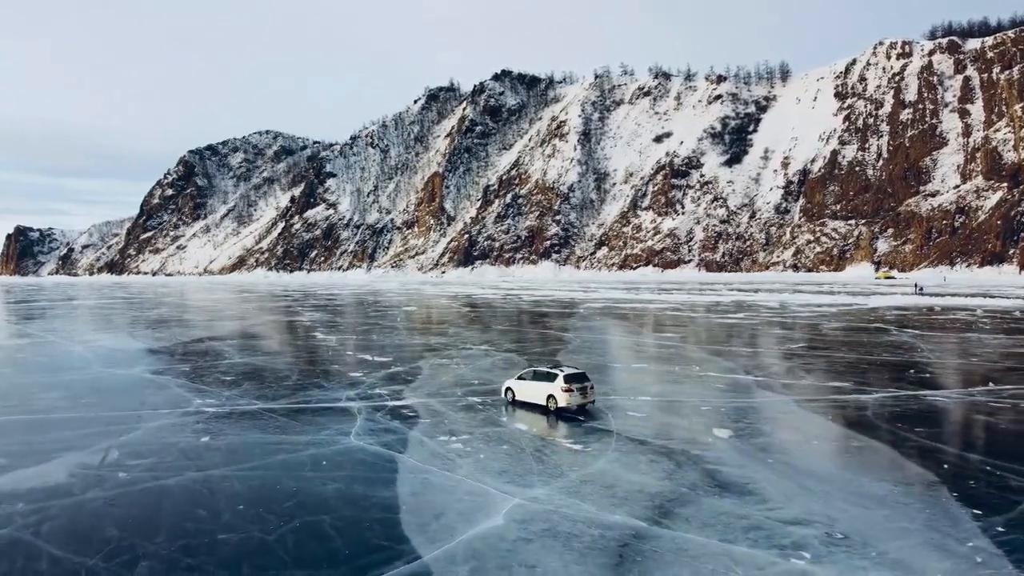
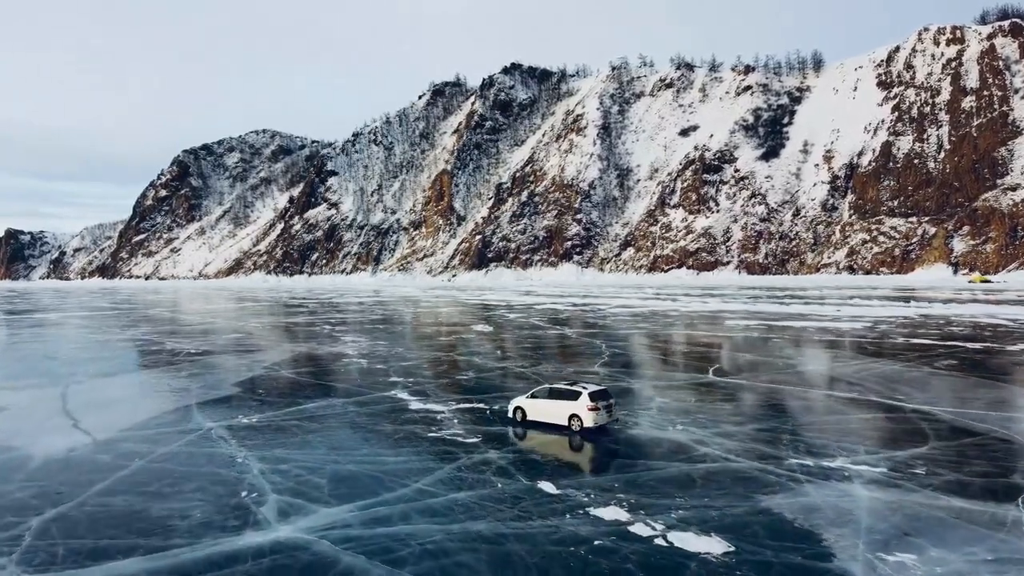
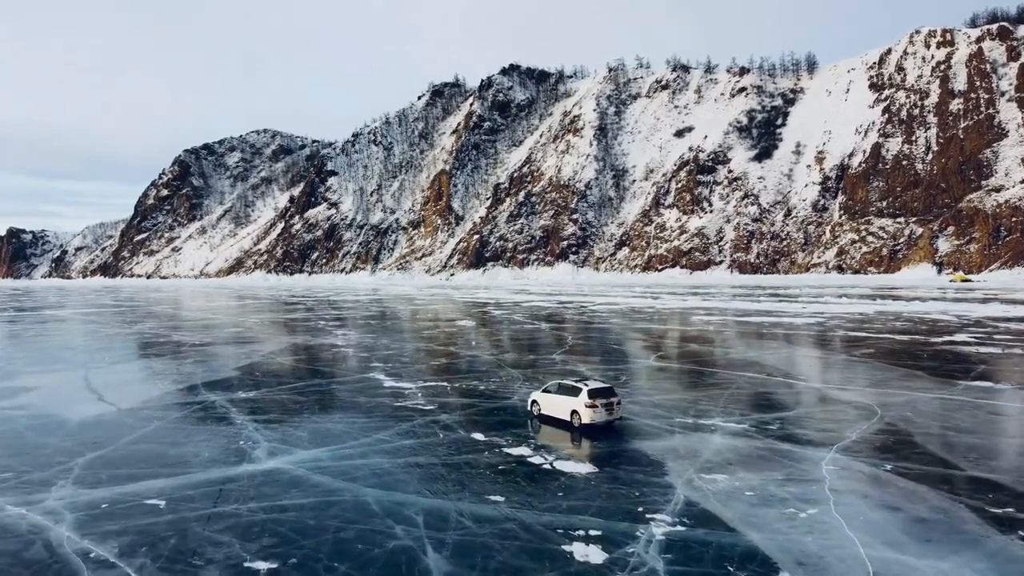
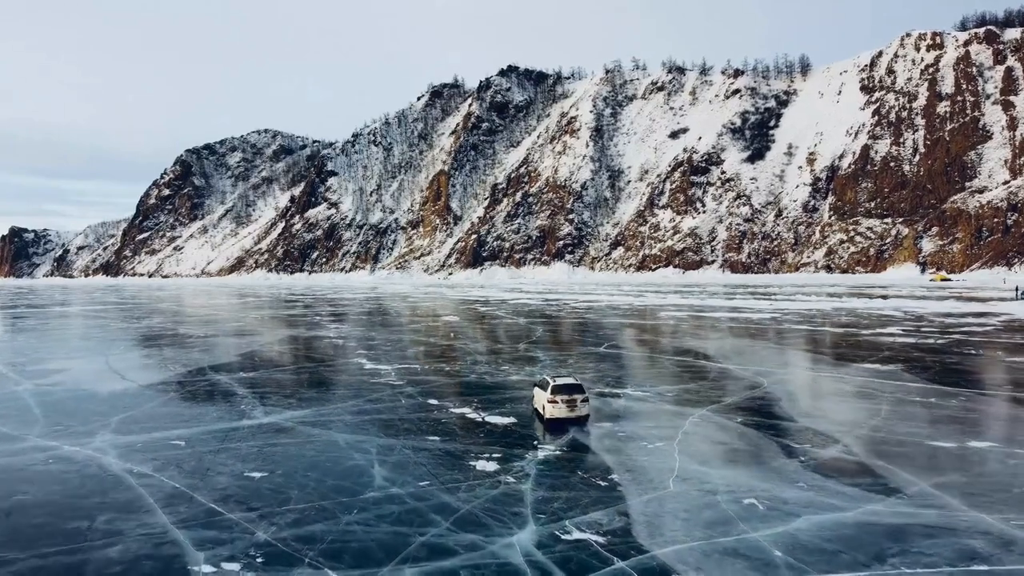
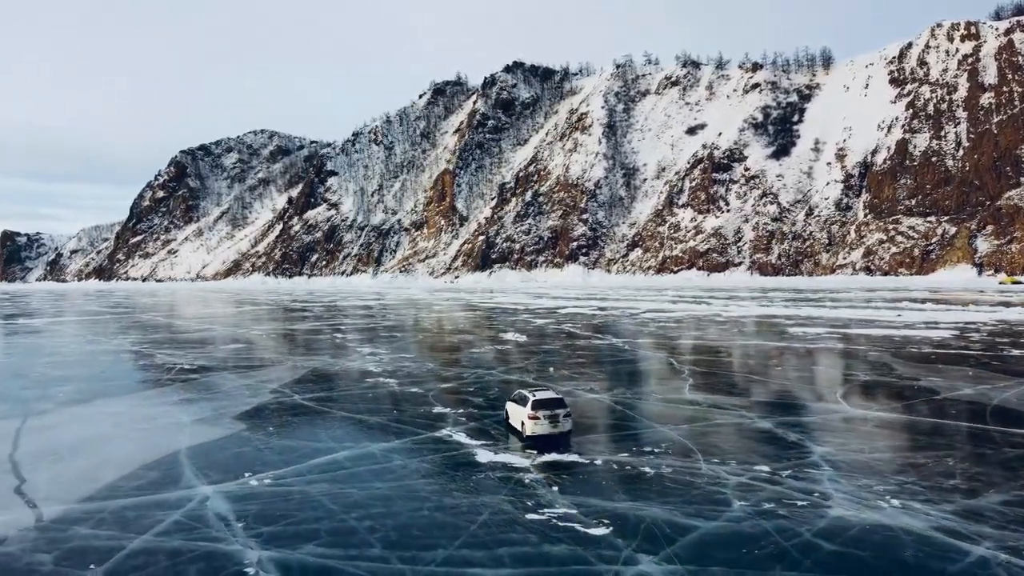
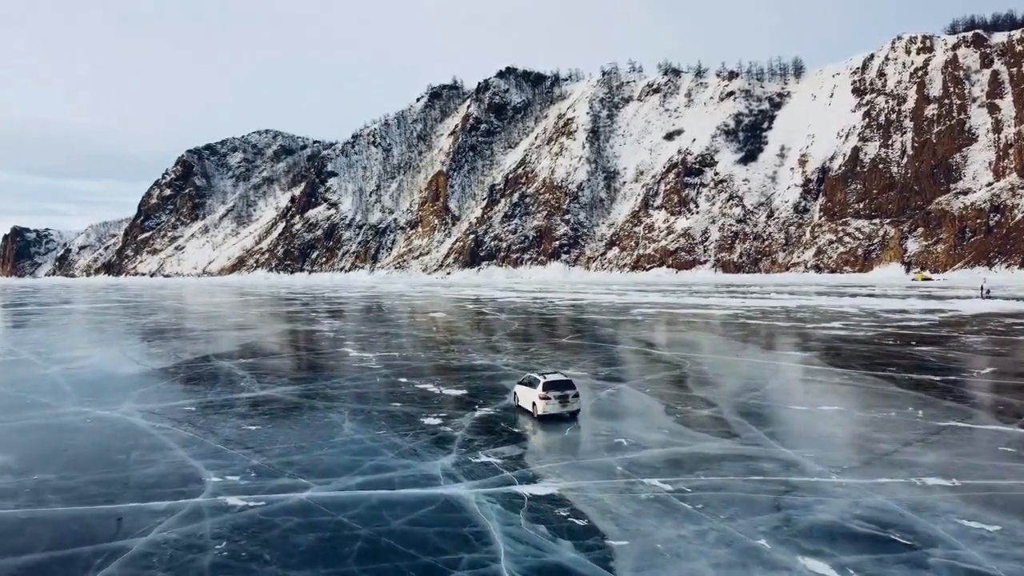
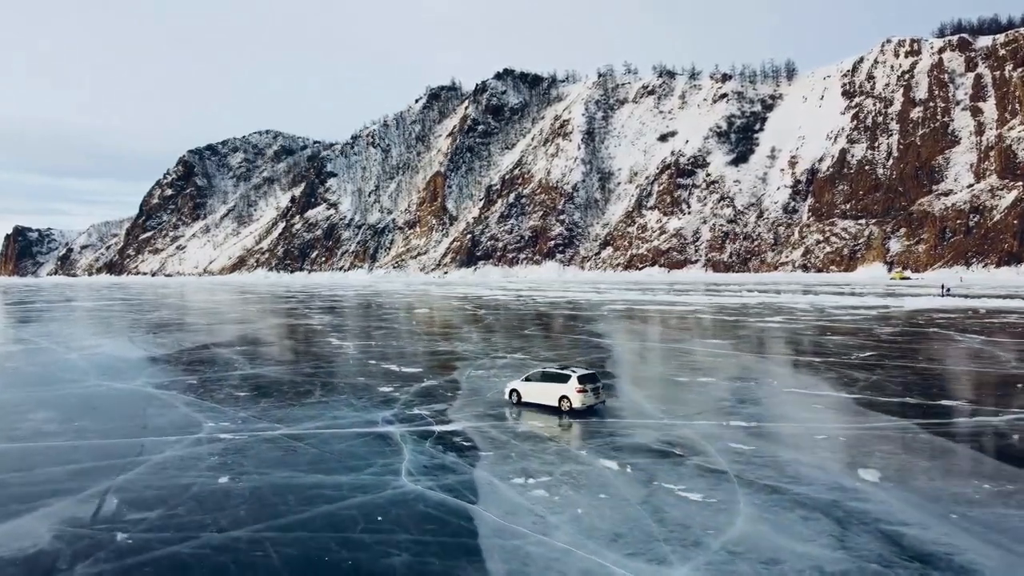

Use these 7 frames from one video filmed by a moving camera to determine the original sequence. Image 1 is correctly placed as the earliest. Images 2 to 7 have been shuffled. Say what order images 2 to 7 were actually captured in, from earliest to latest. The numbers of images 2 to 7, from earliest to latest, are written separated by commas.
7, 6, 4, 3, 2, 5
